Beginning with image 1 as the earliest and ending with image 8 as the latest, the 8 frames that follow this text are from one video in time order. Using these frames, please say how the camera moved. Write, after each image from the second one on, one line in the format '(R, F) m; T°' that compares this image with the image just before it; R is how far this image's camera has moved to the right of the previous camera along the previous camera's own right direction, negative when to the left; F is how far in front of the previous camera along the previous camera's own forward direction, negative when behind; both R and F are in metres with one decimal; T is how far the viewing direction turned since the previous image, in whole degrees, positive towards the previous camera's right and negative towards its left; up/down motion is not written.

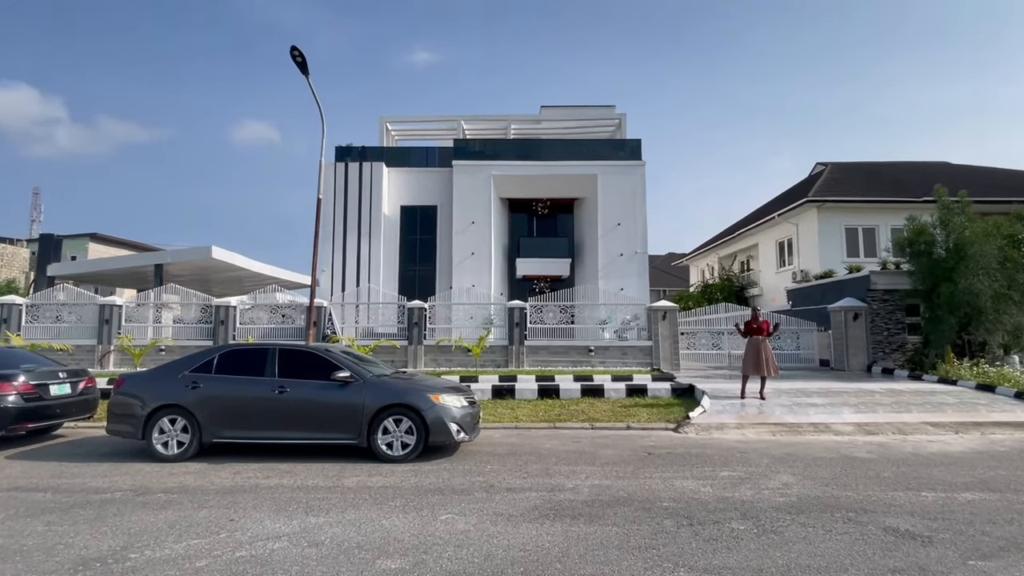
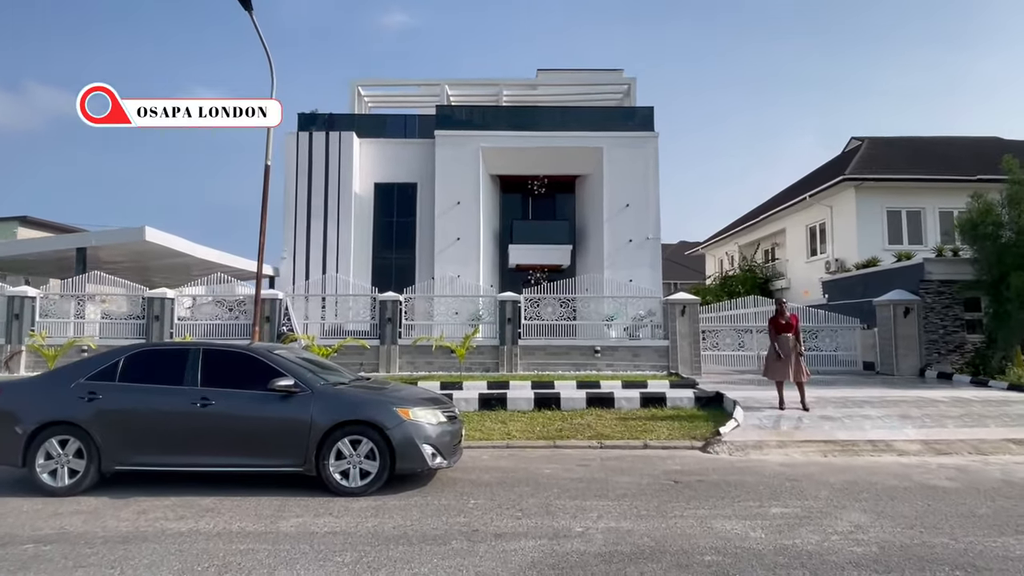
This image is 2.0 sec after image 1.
(0.0, +2.2) m; 0°
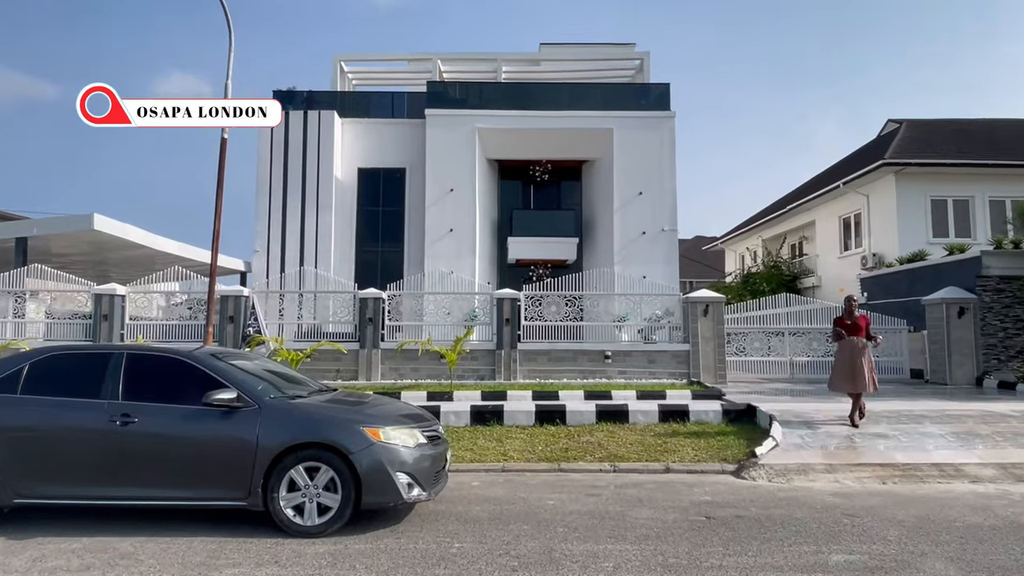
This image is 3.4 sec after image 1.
(+0.1, +1.5) m; -1°
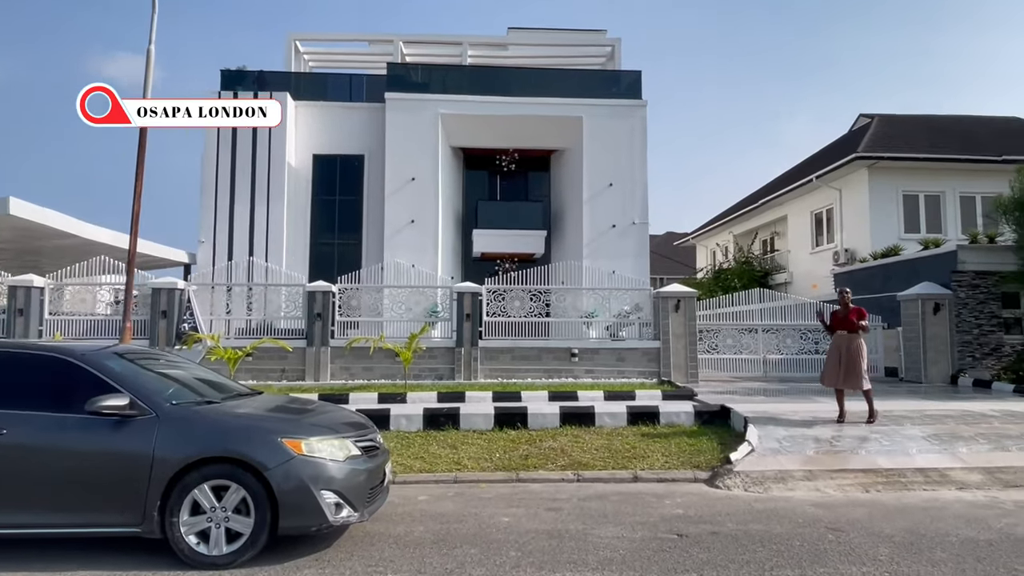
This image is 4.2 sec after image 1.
(+0.2, +0.7) m; +2°
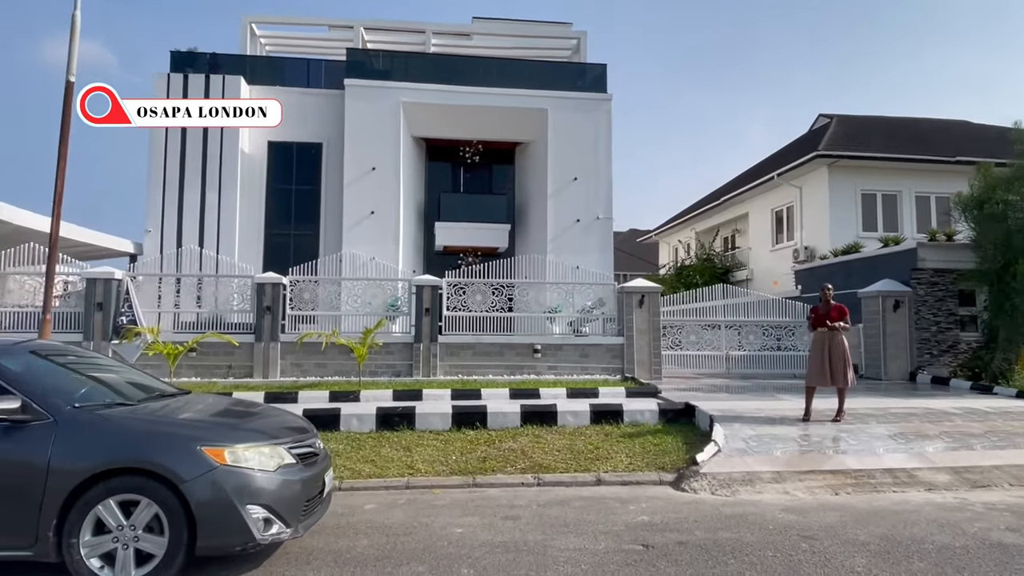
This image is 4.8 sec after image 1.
(+0.1, +0.4) m; +3°
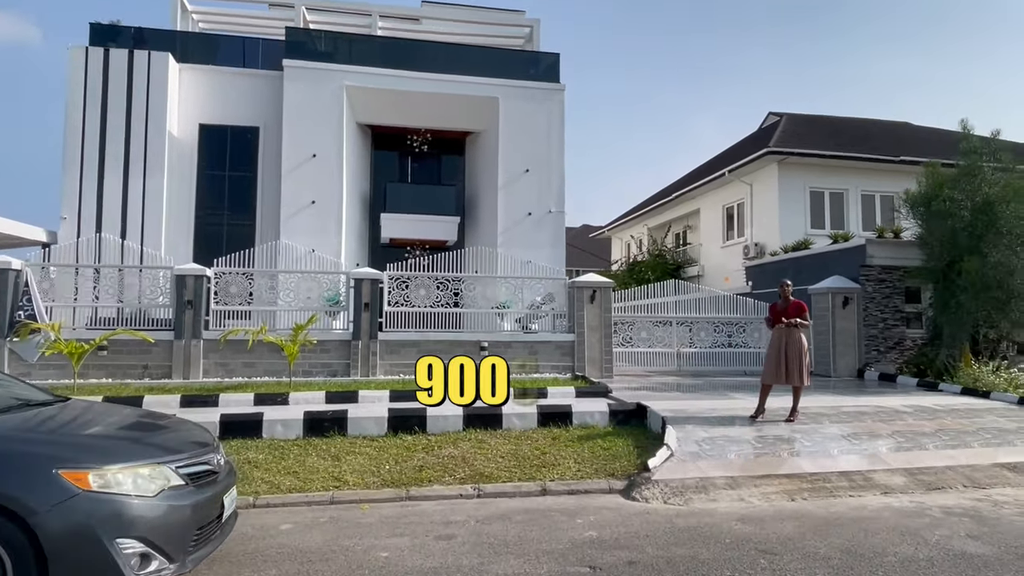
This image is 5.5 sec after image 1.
(+0.1, +0.5) m; +4°
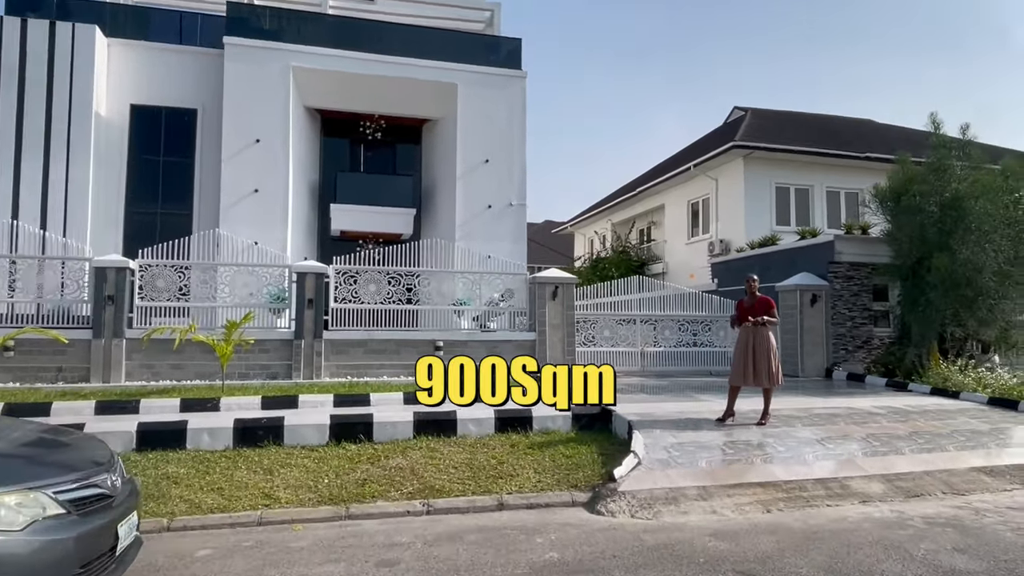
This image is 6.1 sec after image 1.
(+0.1, +0.6) m; +3°
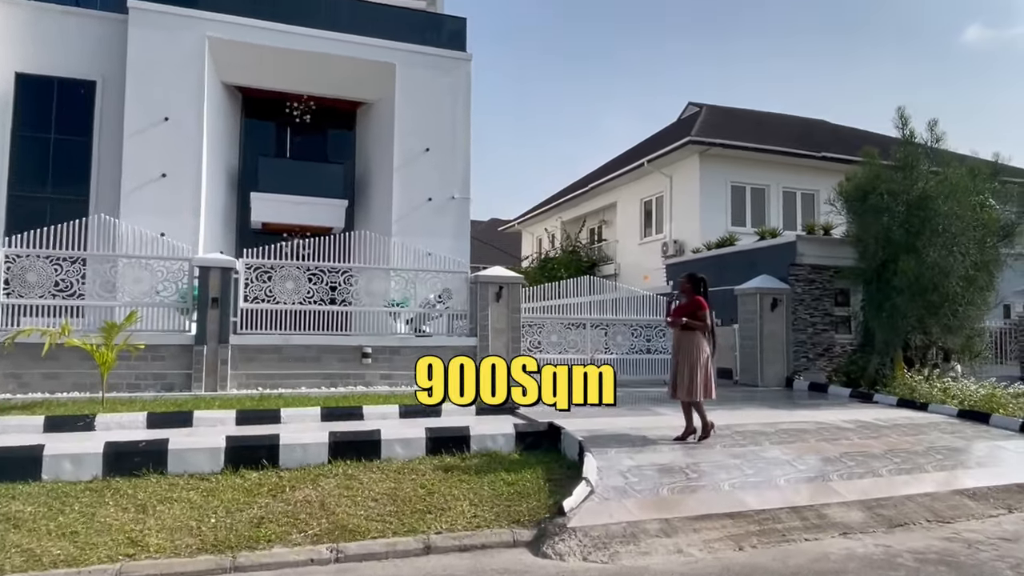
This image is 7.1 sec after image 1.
(+0.1, +1.0) m; +4°
